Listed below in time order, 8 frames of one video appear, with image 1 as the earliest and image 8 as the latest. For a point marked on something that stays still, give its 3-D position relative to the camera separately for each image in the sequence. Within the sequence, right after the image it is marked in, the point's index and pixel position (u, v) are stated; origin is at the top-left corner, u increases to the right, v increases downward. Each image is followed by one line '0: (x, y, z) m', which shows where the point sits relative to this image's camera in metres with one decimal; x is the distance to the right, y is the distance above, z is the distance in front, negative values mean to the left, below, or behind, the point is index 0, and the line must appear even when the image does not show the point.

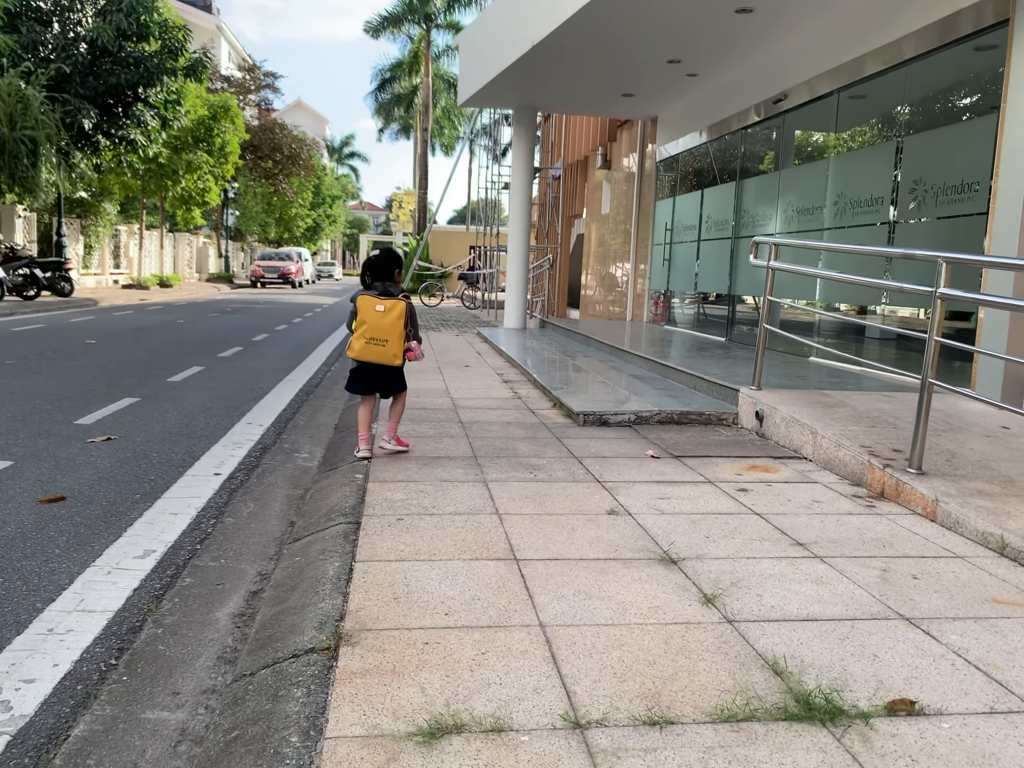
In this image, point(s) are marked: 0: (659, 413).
0: (+1.0, -0.2, +6.0) m
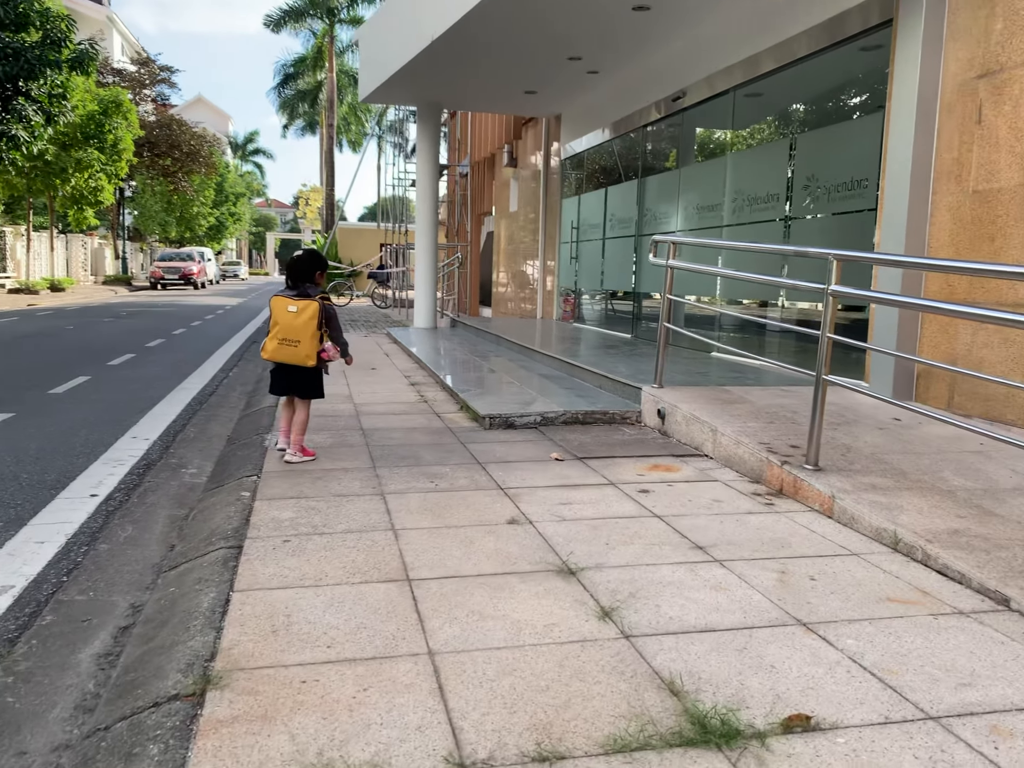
0: (+0.4, -0.2, +5.9) m
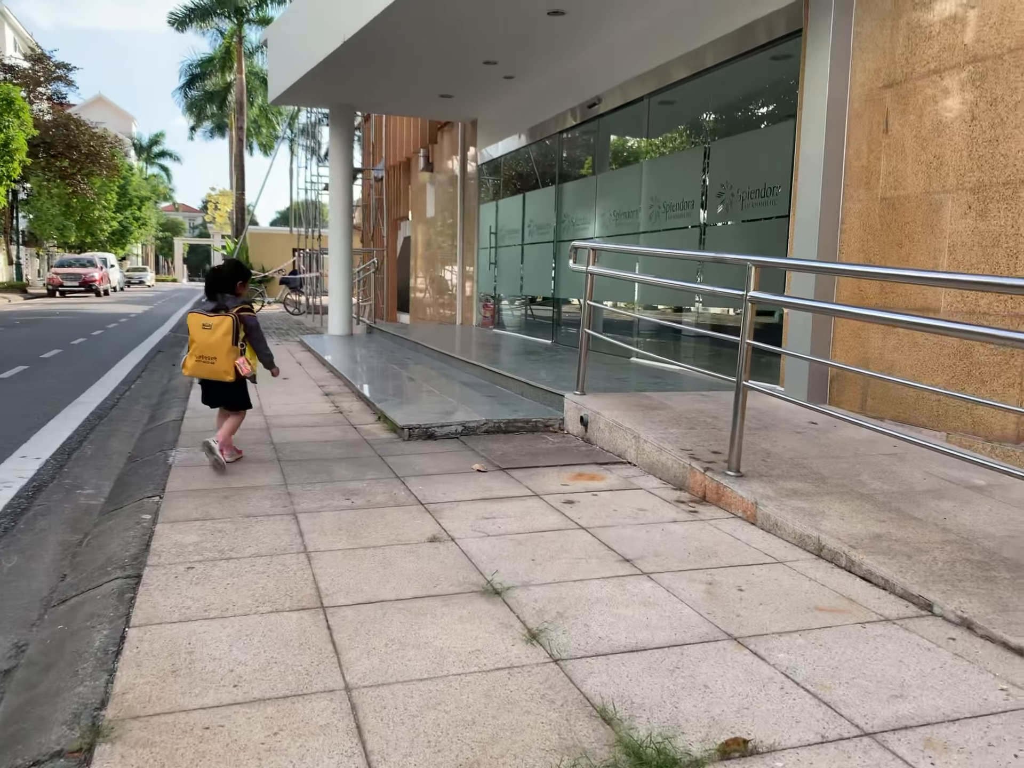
0: (-0.2, -0.3, +5.8) m
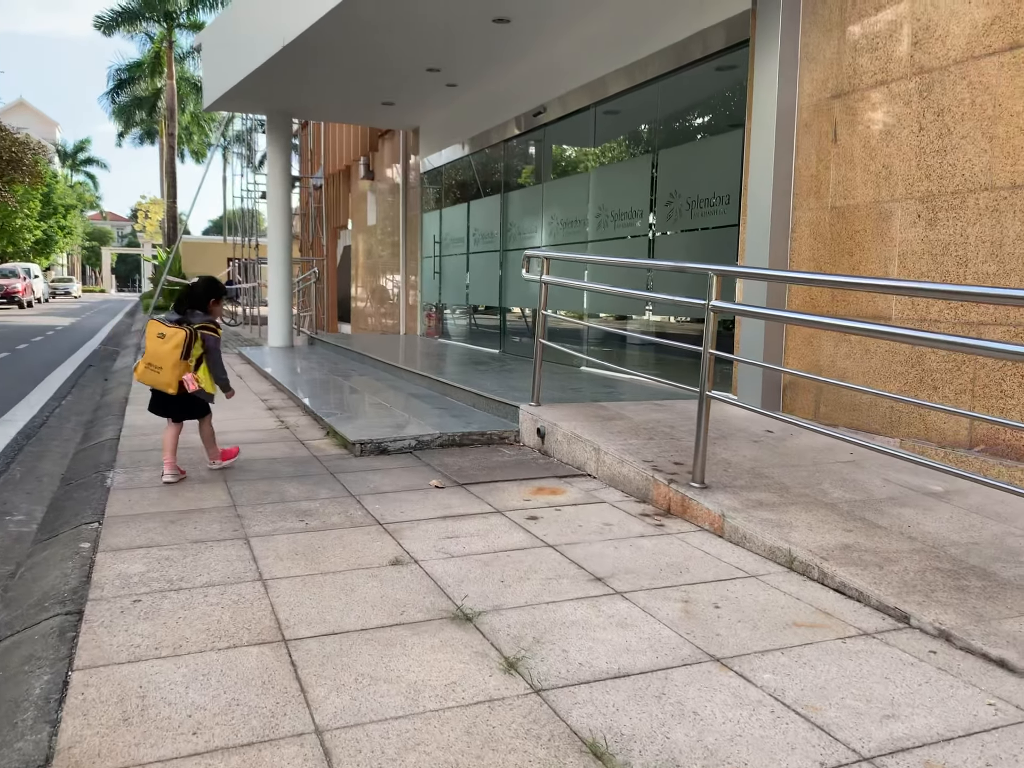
0: (-0.5, -0.3, +5.7) m
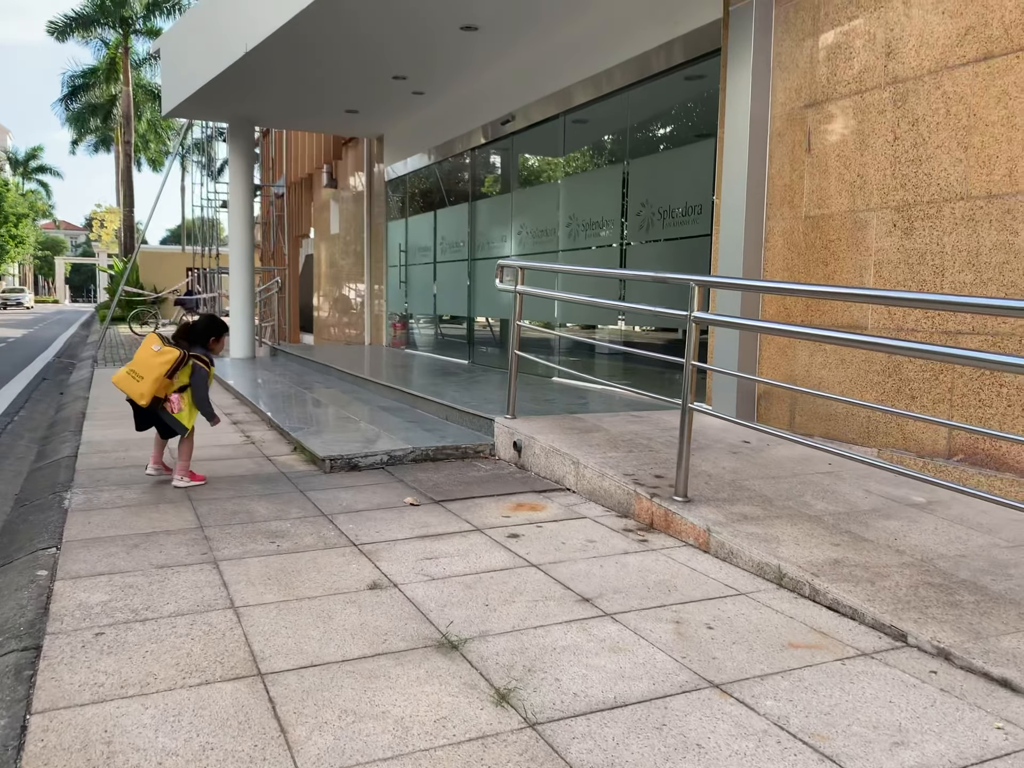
0: (-0.6, -0.4, +5.5) m
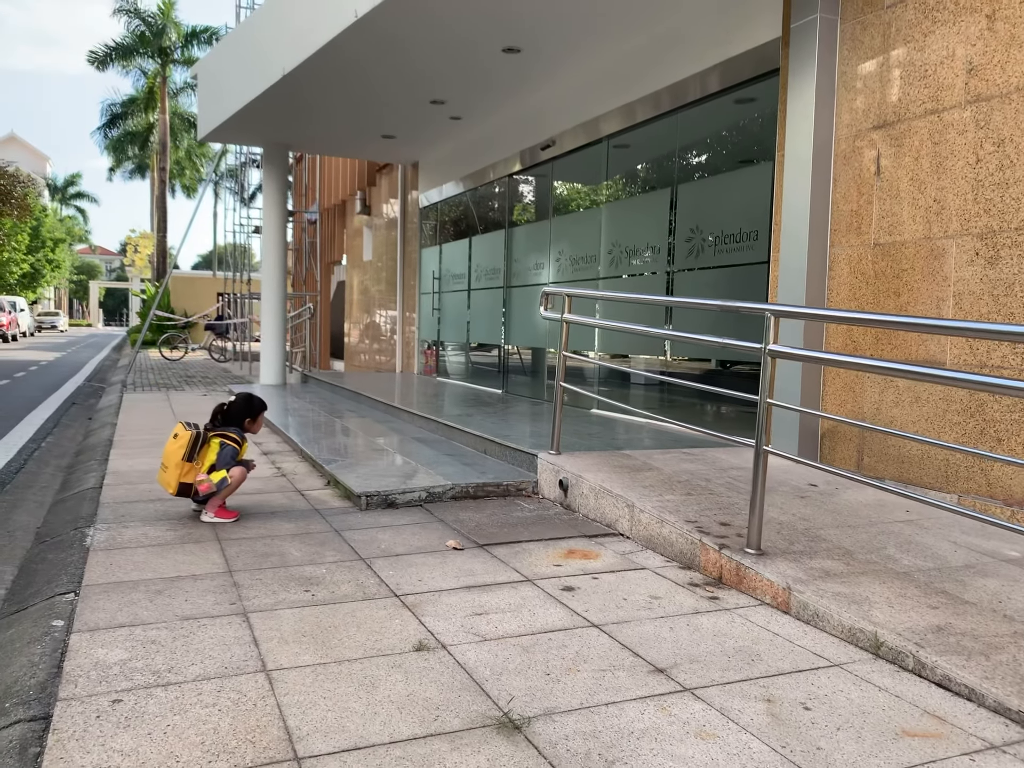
0: (-0.4, -0.6, +5.2) m
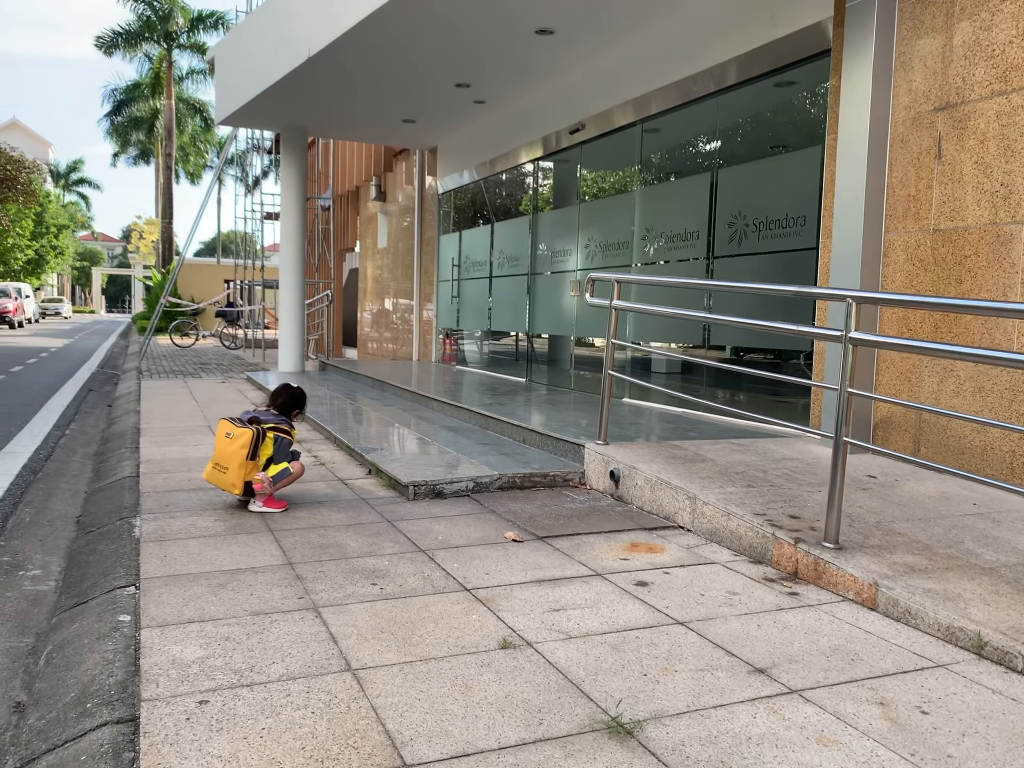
0: (-0.1, -0.6, +5.1) m
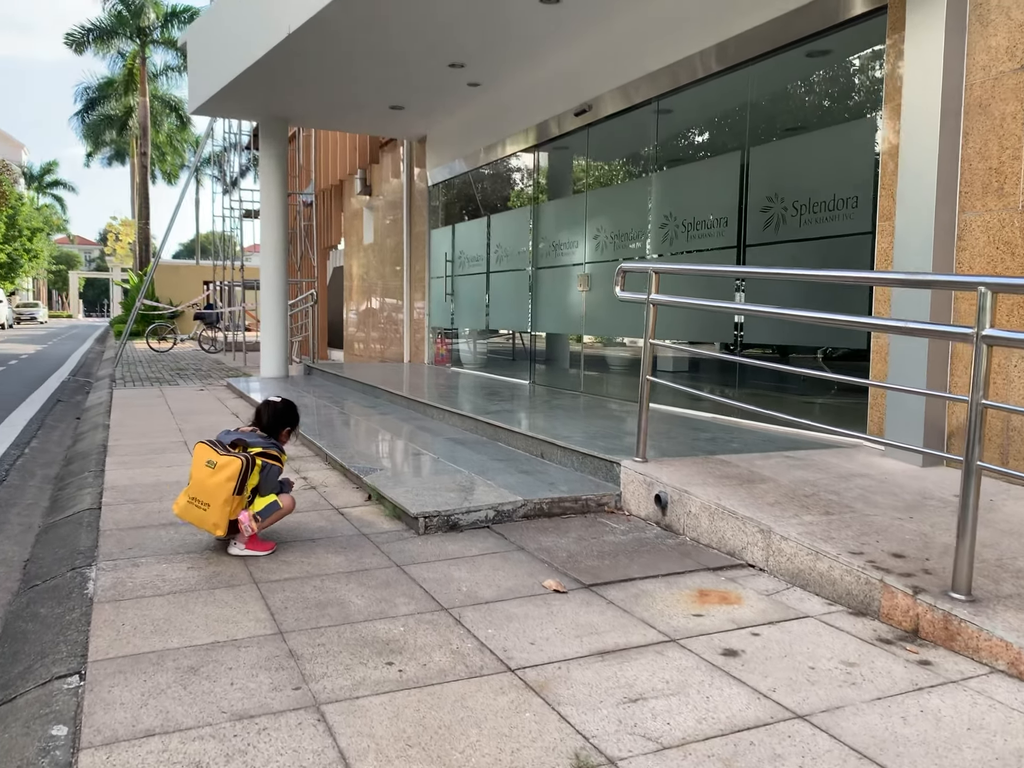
0: (+0.1, -0.6, +4.4) m
